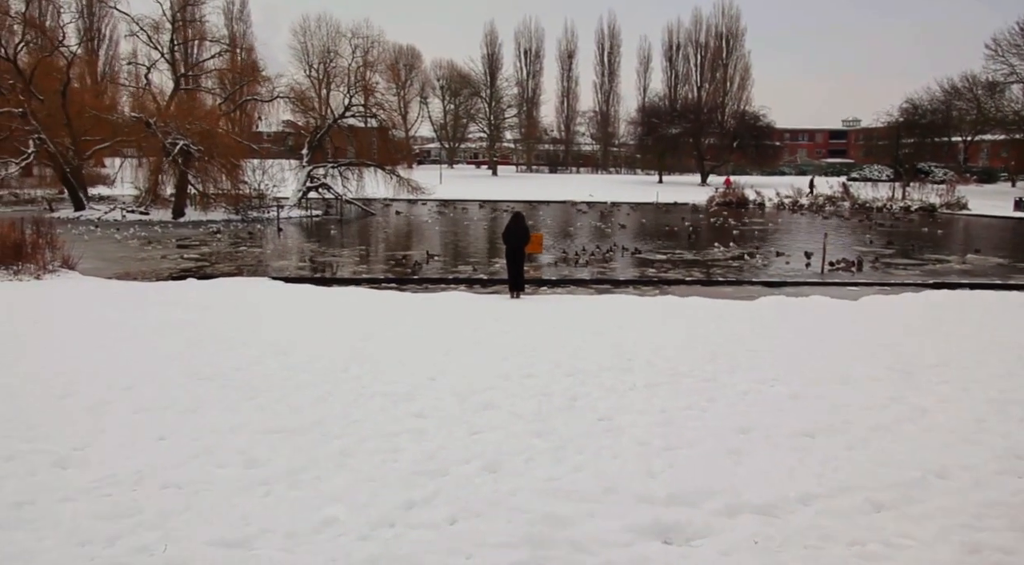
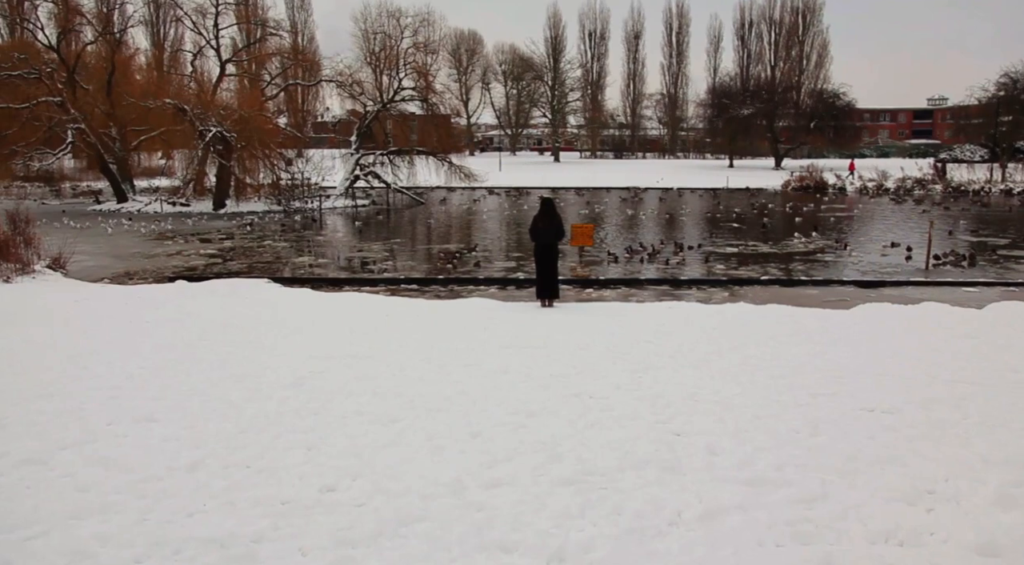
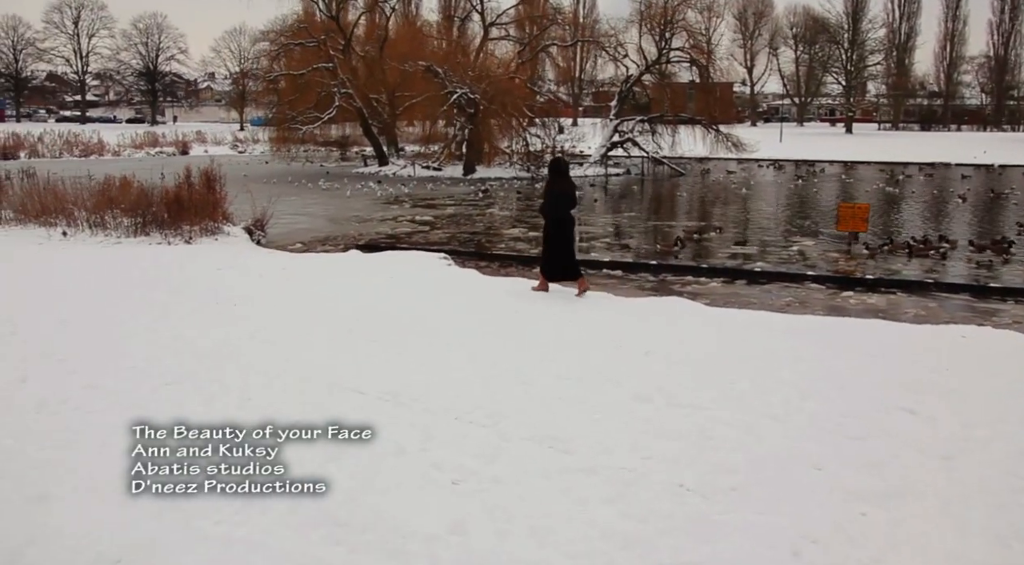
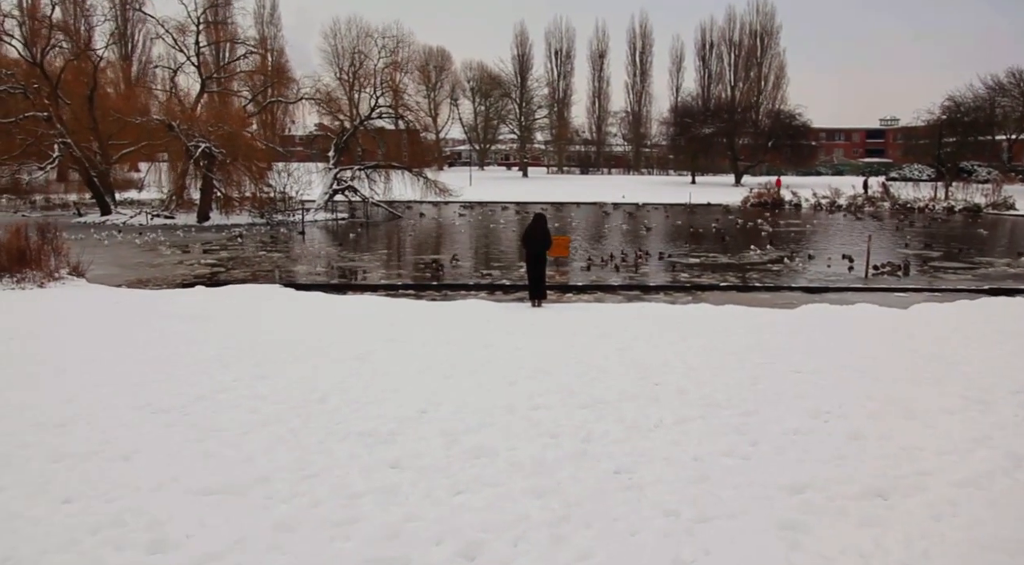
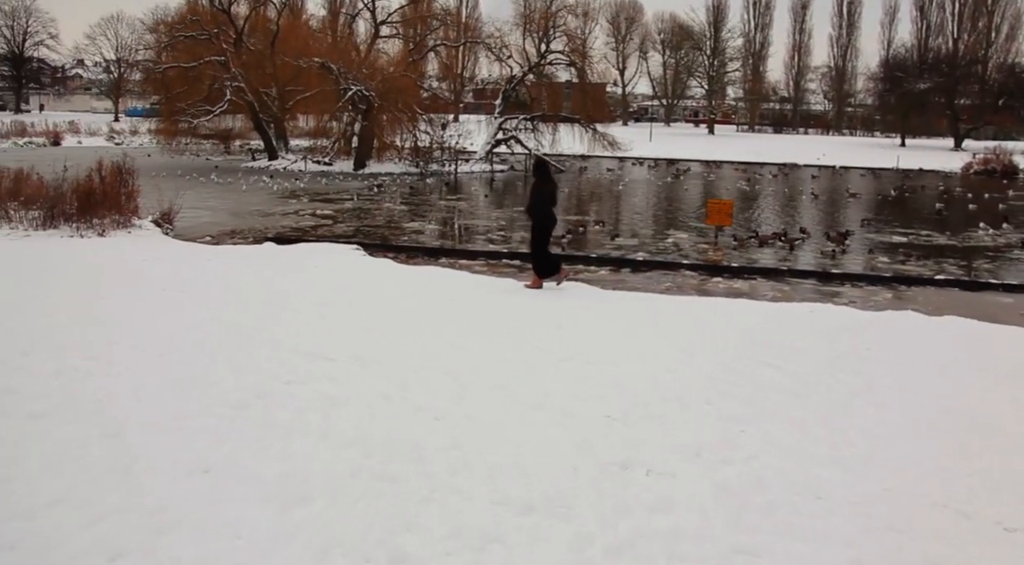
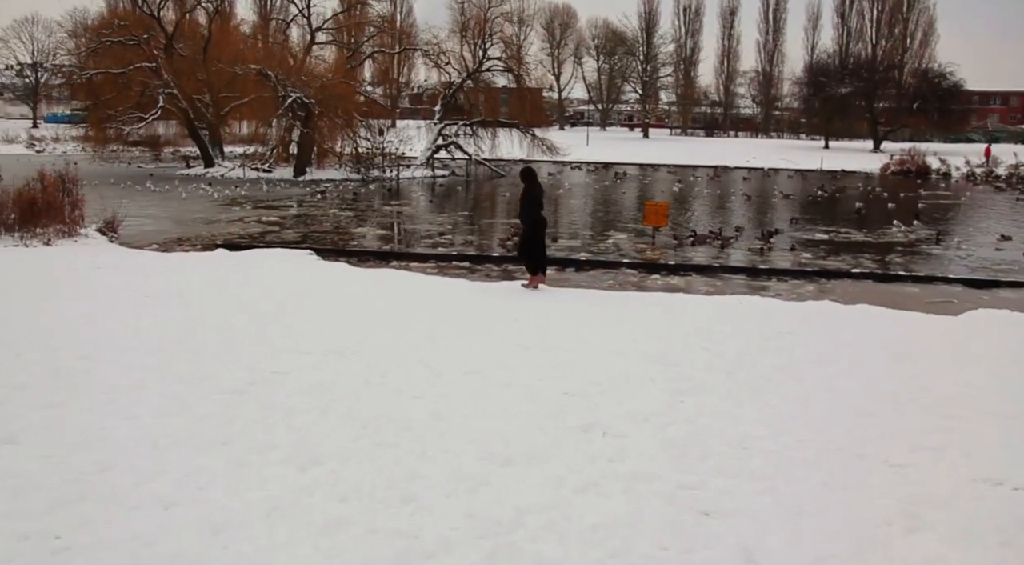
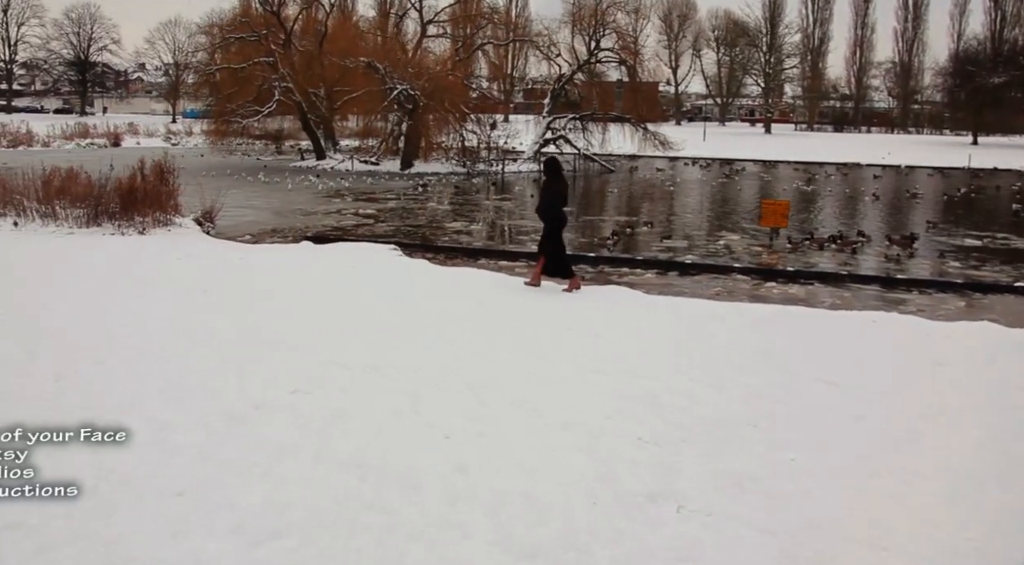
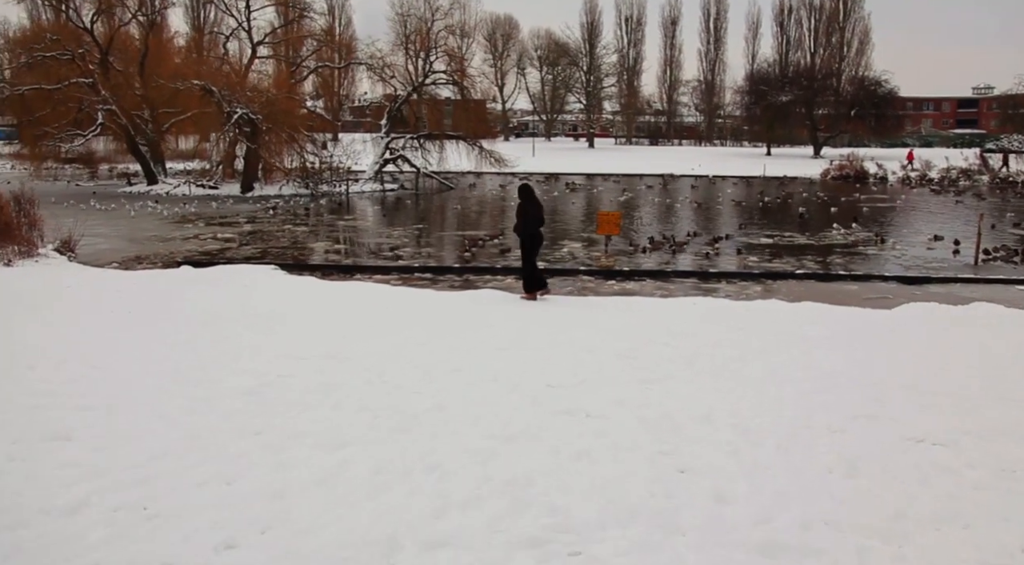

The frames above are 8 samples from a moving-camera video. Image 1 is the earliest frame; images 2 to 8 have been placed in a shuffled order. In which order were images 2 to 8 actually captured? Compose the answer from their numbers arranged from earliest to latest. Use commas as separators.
4, 2, 8, 6, 5, 7, 3
